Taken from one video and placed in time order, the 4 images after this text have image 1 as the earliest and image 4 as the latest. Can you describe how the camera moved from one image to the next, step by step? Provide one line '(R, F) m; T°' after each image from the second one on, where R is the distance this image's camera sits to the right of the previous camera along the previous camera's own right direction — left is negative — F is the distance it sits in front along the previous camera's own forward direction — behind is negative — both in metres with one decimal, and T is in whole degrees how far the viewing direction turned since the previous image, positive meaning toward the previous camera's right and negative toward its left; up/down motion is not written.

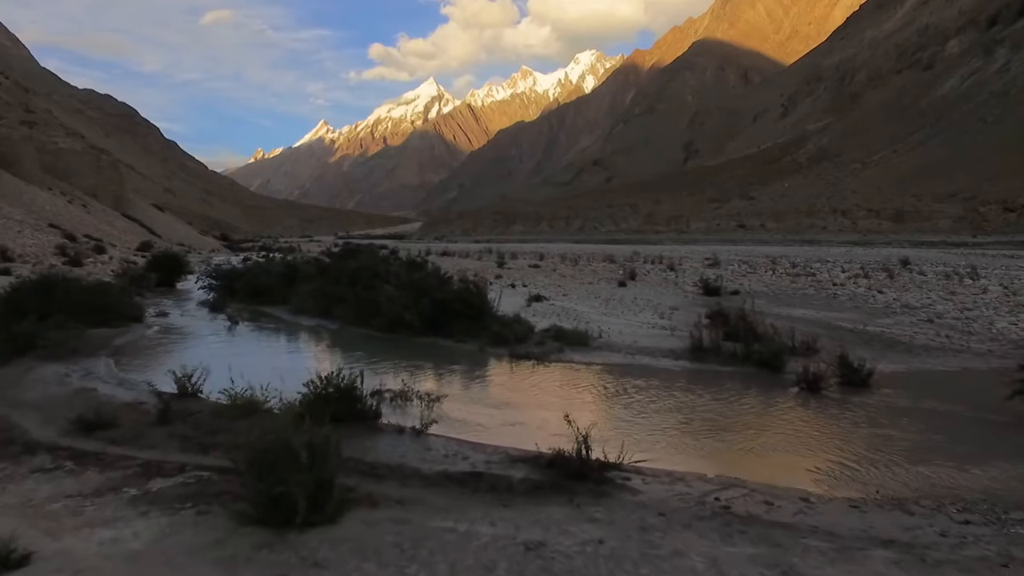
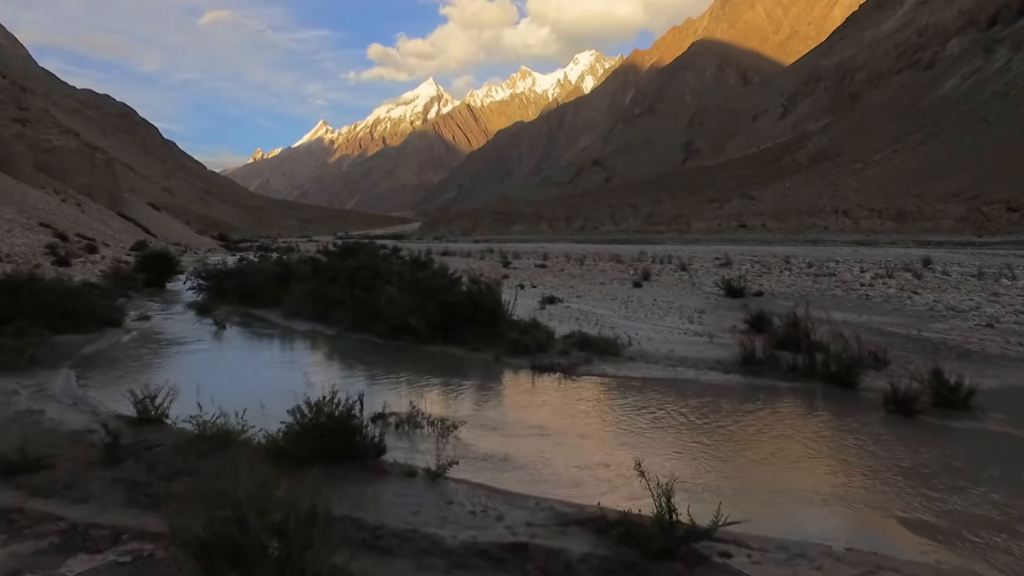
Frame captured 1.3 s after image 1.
(-0.3, +1.4) m; 0°
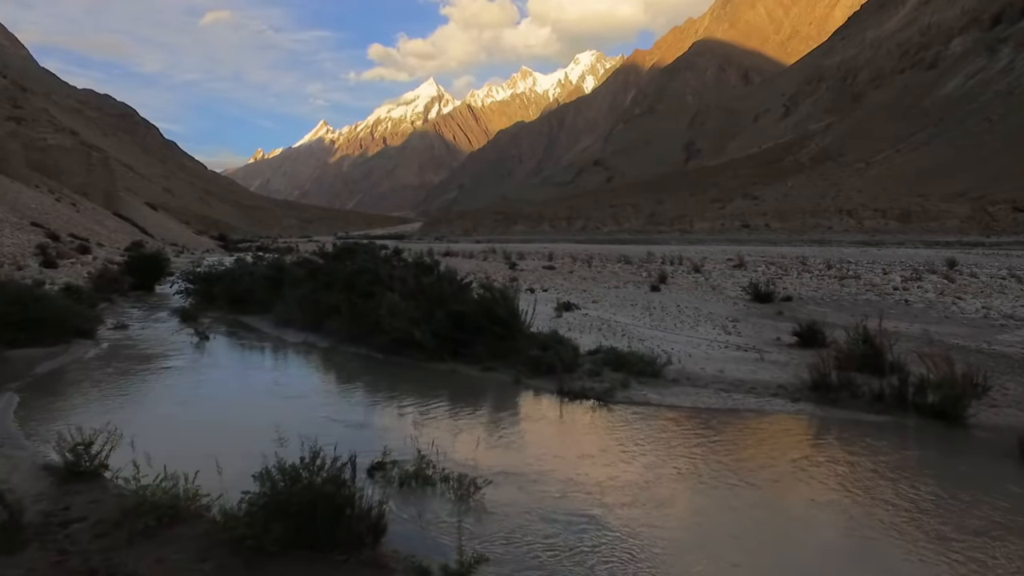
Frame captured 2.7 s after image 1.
(-0.2, +1.5) m; 0°
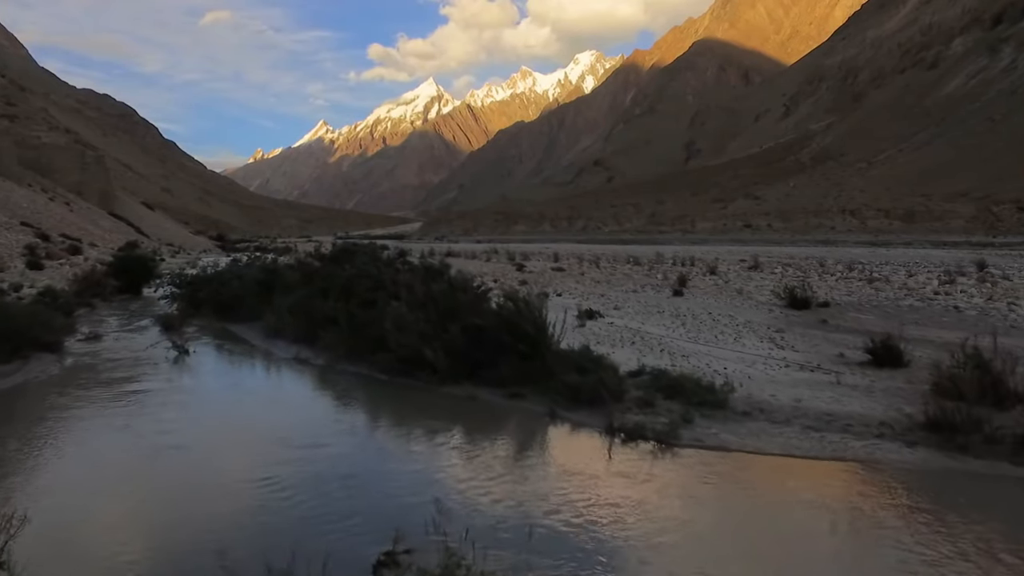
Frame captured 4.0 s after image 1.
(-0.3, +1.5) m; 0°
